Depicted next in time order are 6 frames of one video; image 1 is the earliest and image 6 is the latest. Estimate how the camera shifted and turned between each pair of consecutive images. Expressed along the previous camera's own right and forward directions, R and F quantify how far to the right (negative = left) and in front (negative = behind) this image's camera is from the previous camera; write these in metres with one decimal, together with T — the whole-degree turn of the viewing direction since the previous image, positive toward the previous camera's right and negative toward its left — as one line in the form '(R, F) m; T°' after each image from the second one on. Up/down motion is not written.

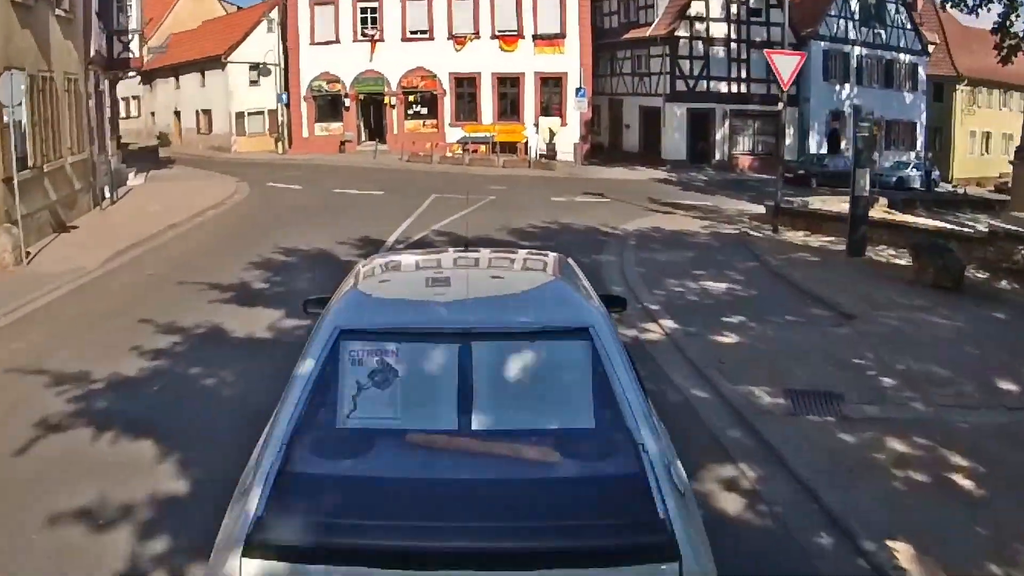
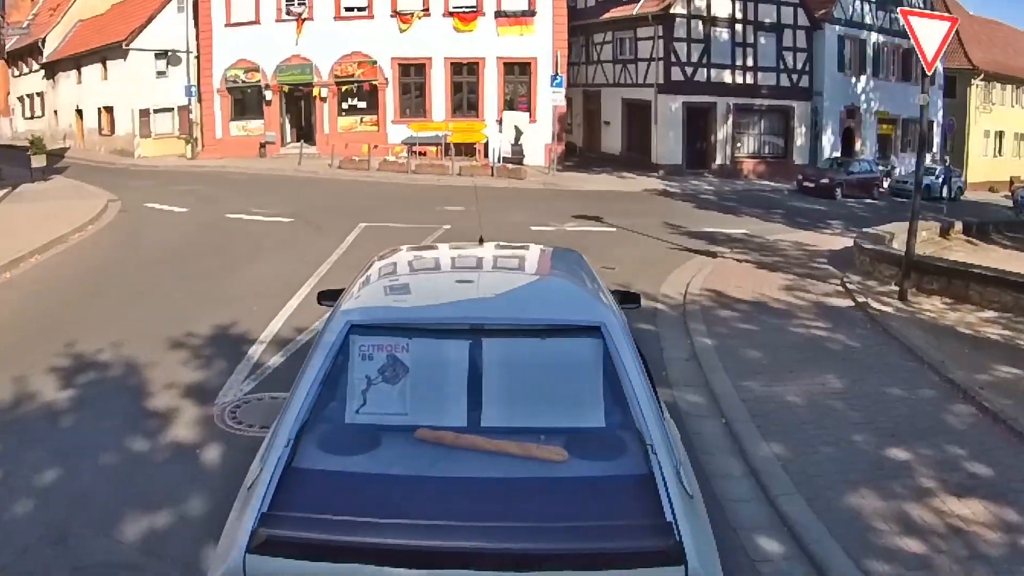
(-0.5, +1.0) m; +6°
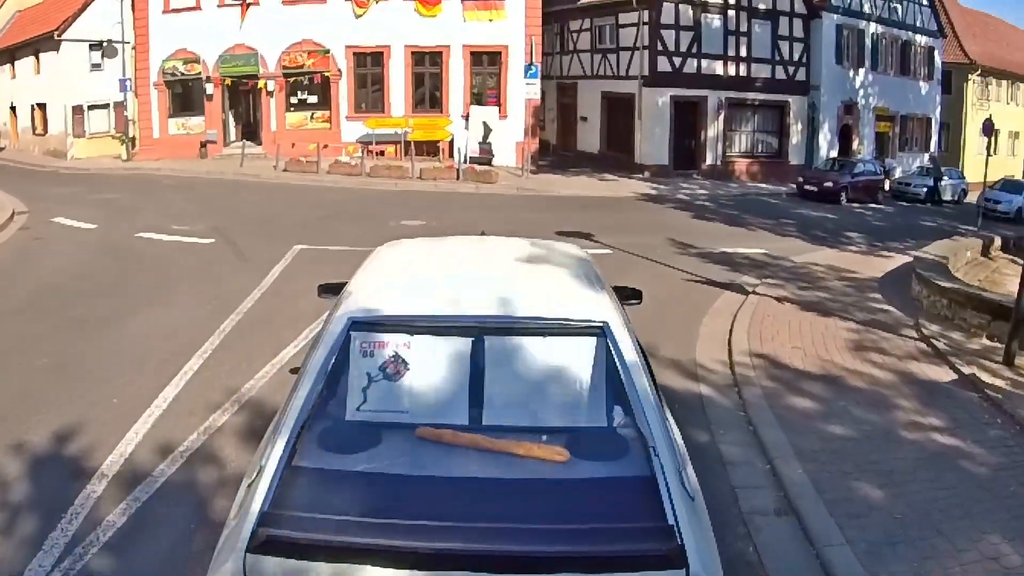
(-0.3, +0.5) m; +4°
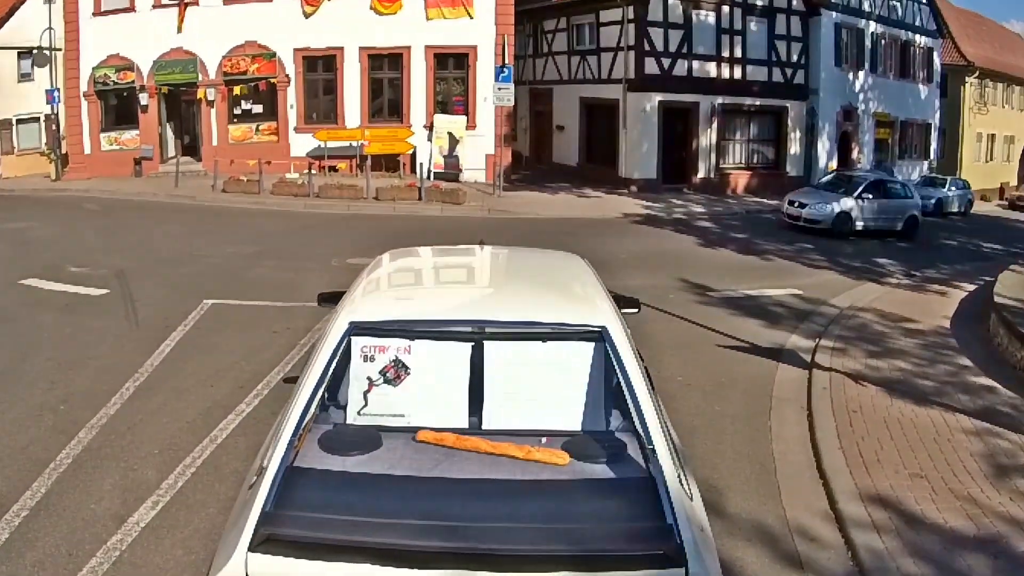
(-0.1, +0.6) m; +3°
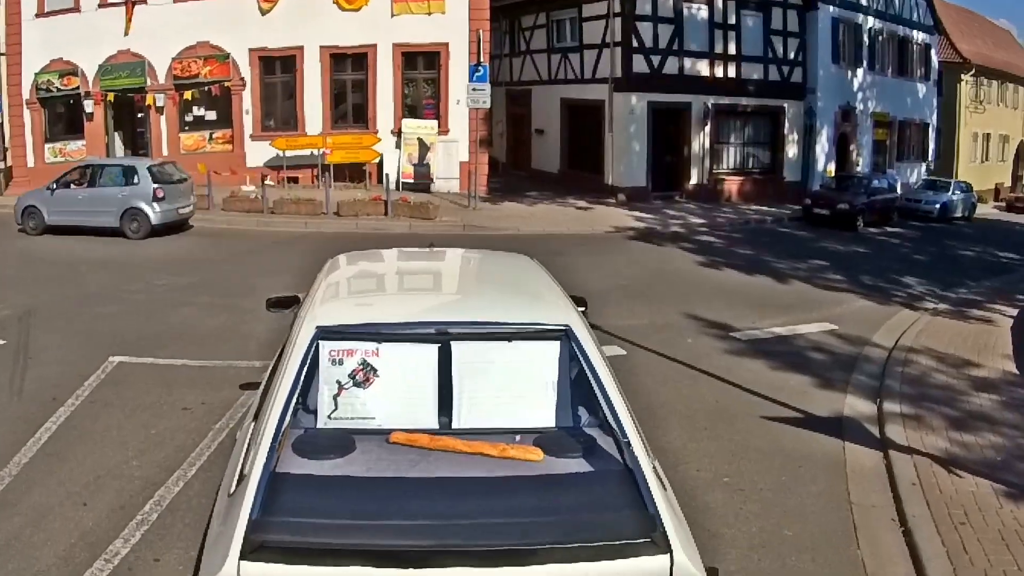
(-0.1, +0.5) m; +2°
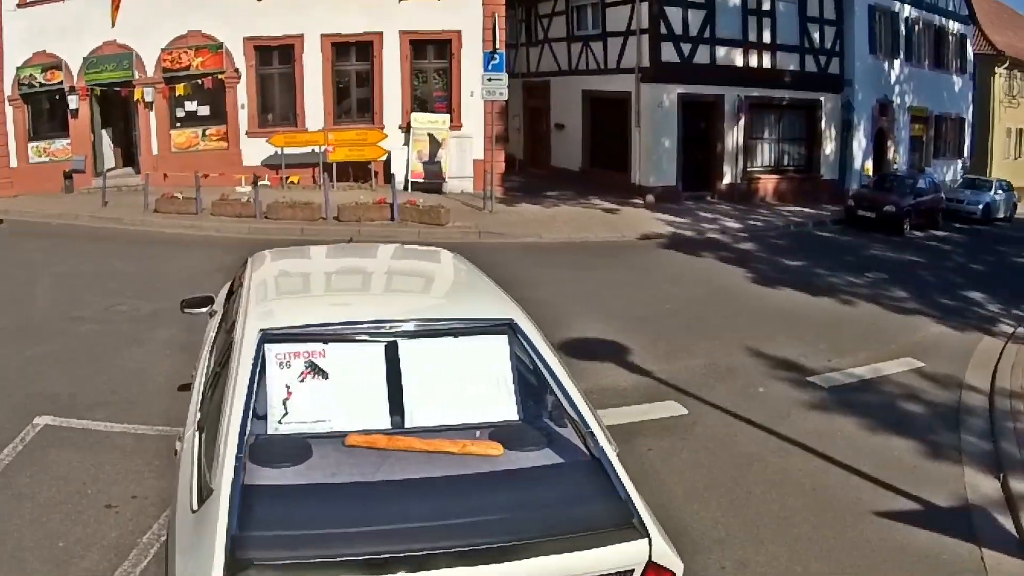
(-0.1, +0.4) m; 0°
